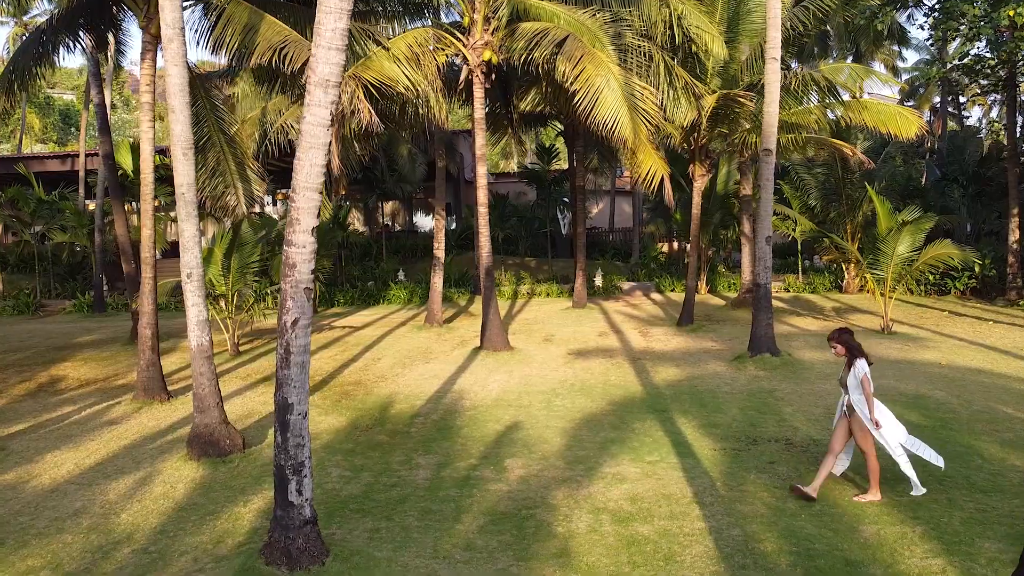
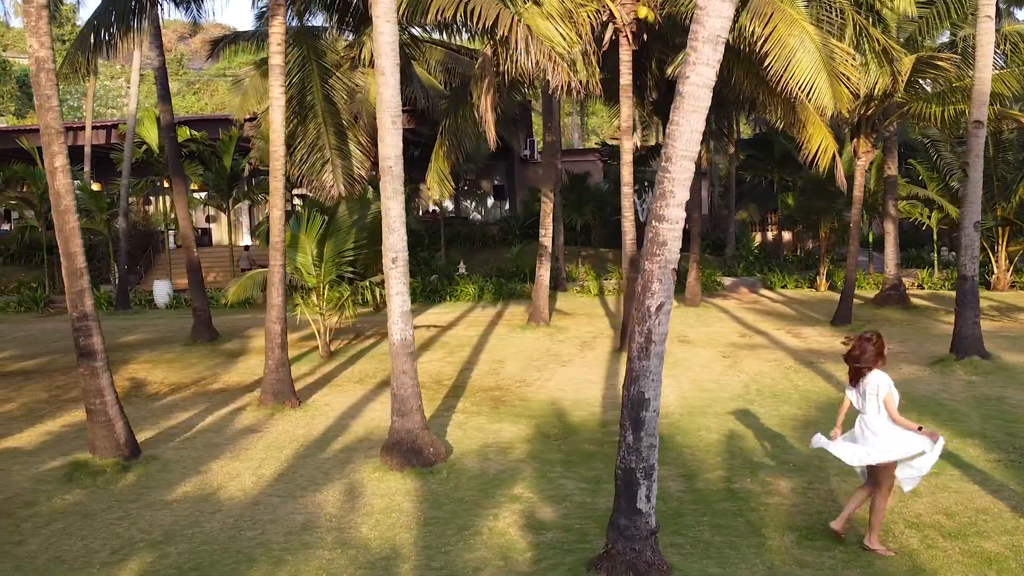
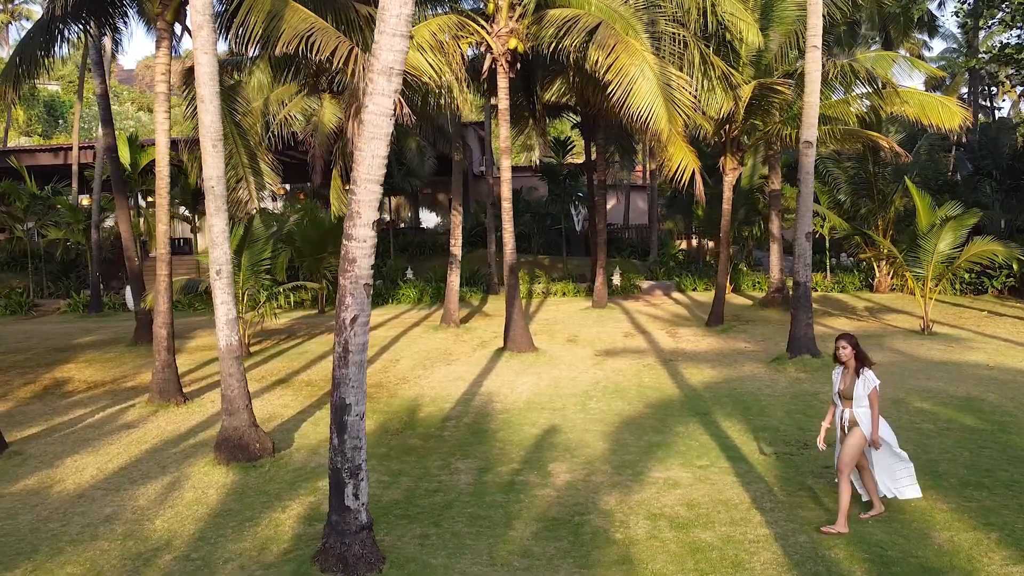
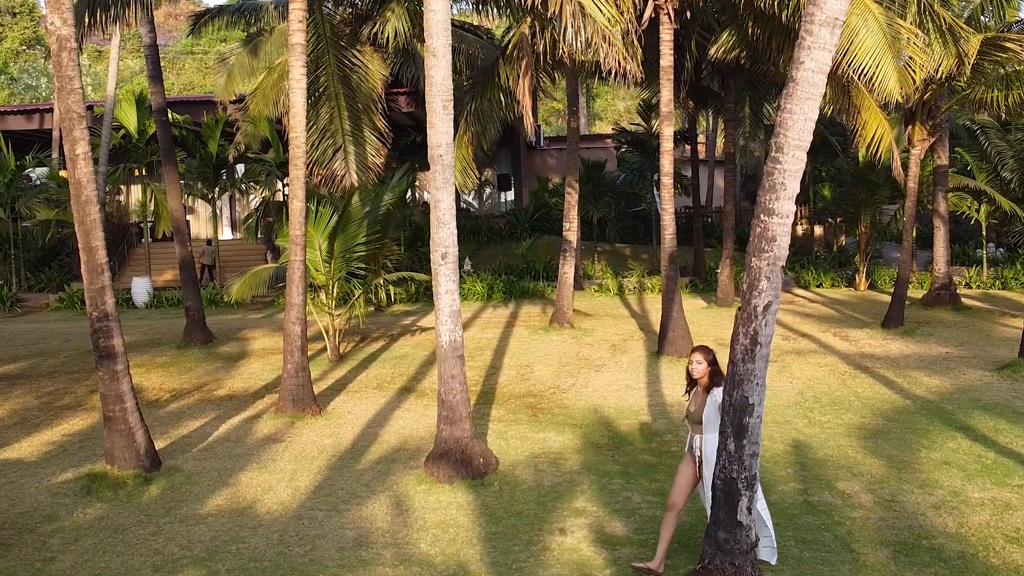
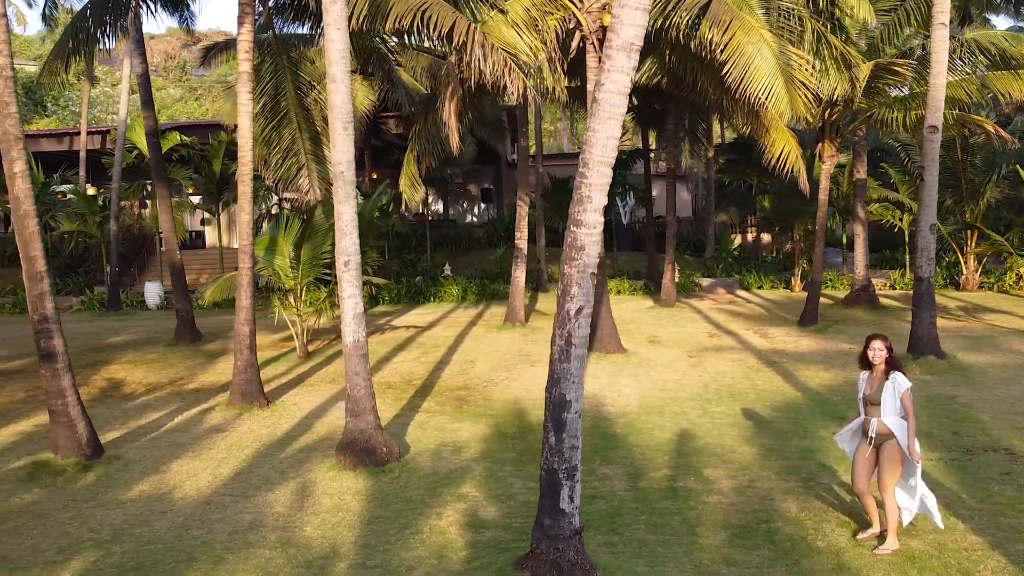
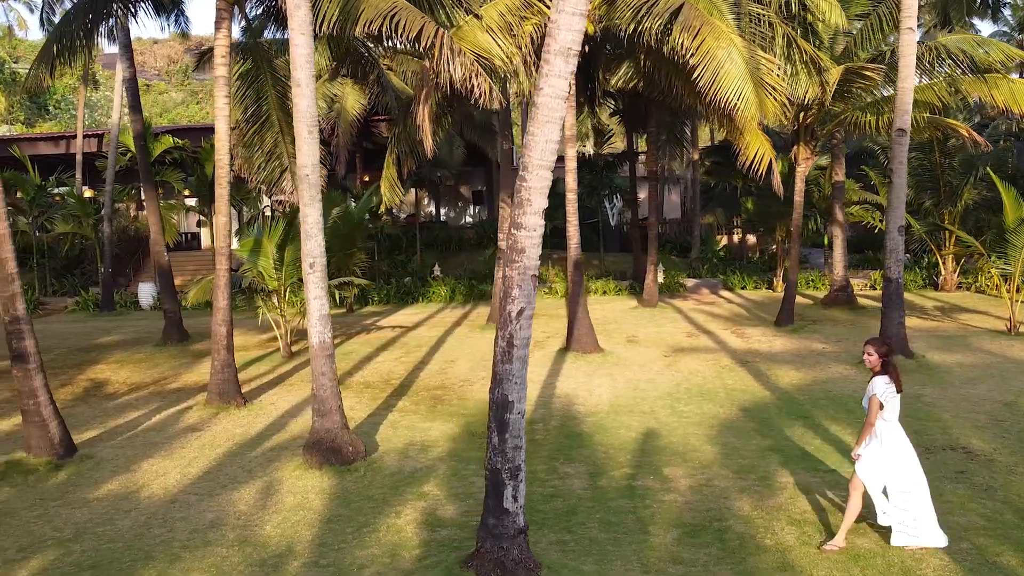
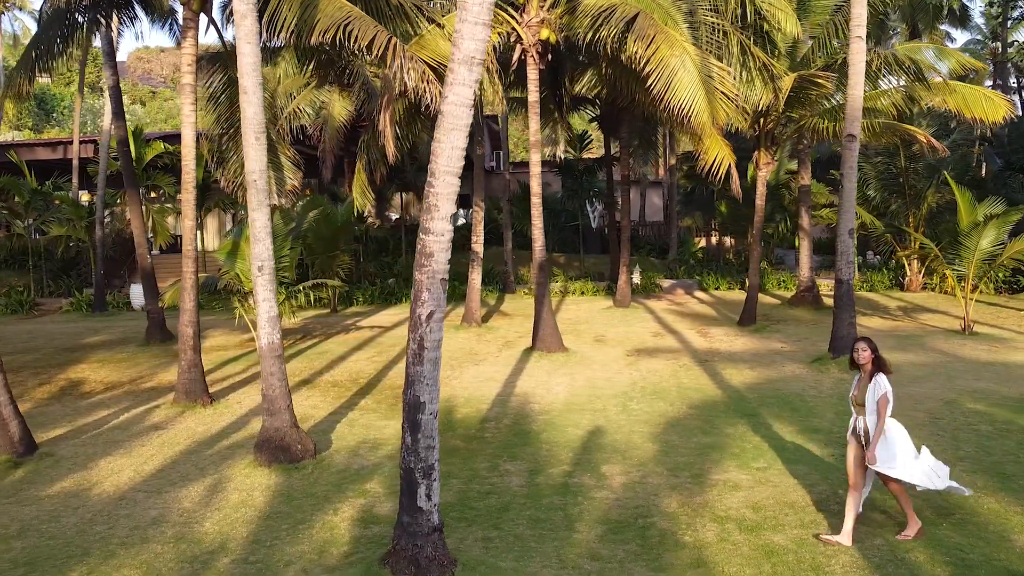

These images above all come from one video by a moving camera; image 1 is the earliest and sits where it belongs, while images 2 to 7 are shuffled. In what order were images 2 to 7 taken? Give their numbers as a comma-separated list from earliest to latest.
3, 7, 6, 5, 2, 4
